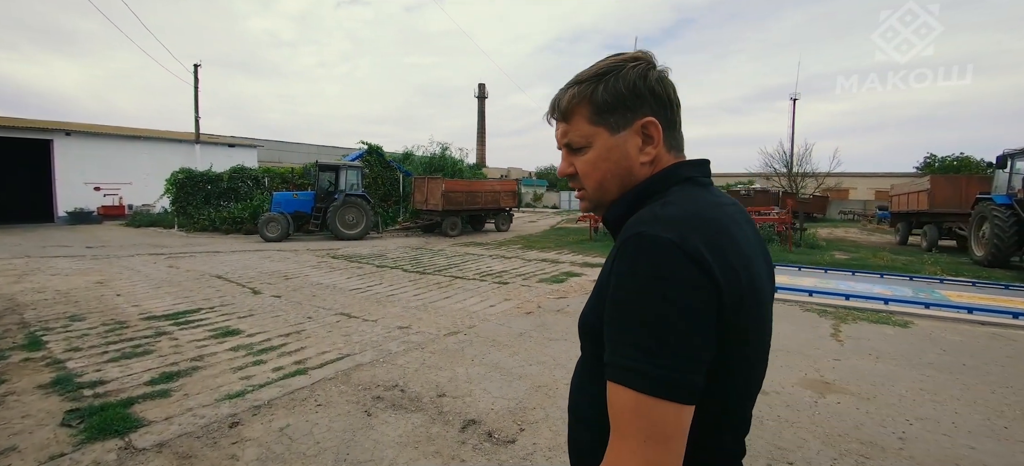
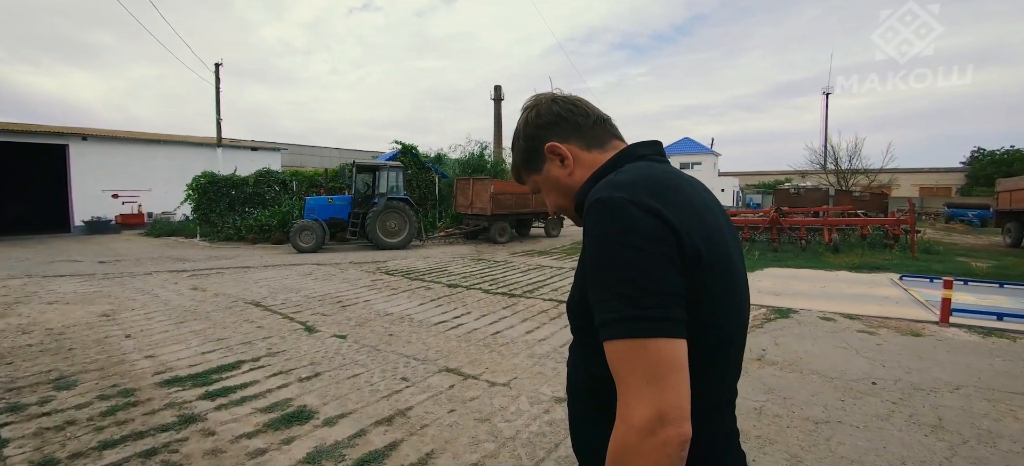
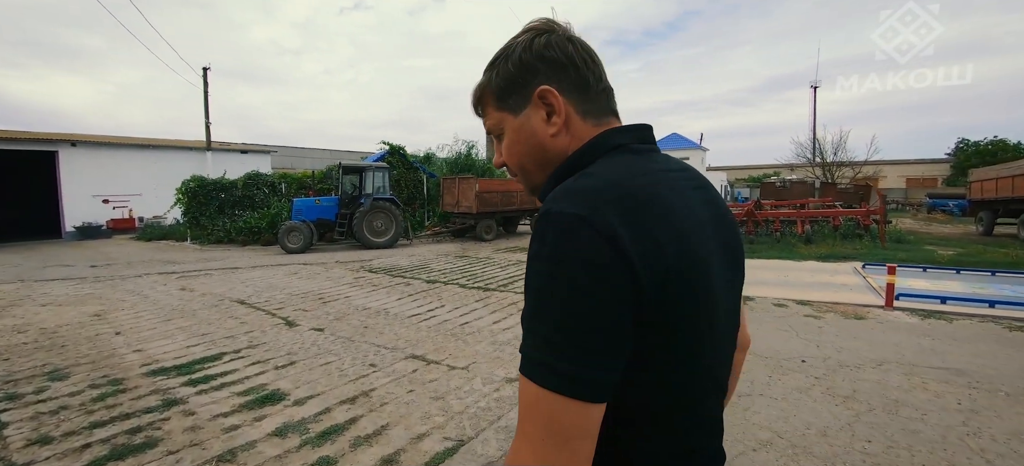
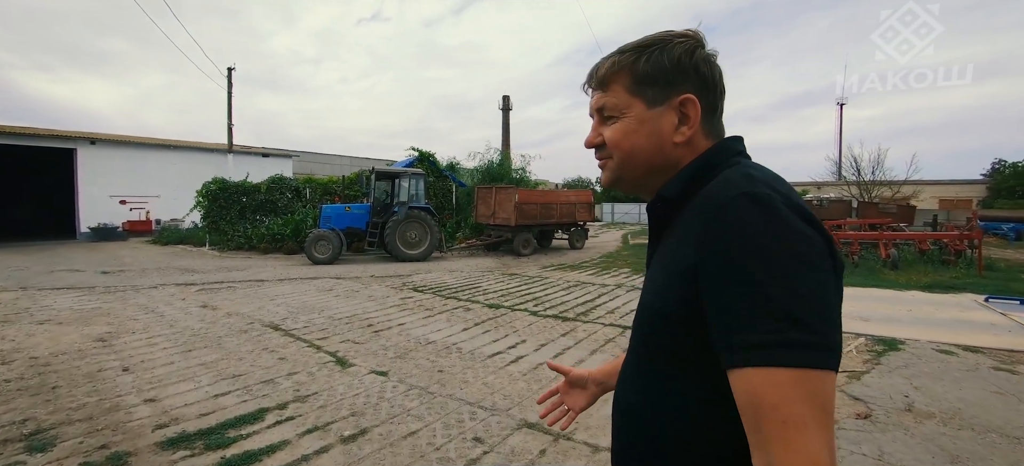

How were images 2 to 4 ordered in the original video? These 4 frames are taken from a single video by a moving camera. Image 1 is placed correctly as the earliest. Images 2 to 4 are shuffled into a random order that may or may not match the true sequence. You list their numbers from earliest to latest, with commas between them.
3, 2, 4
